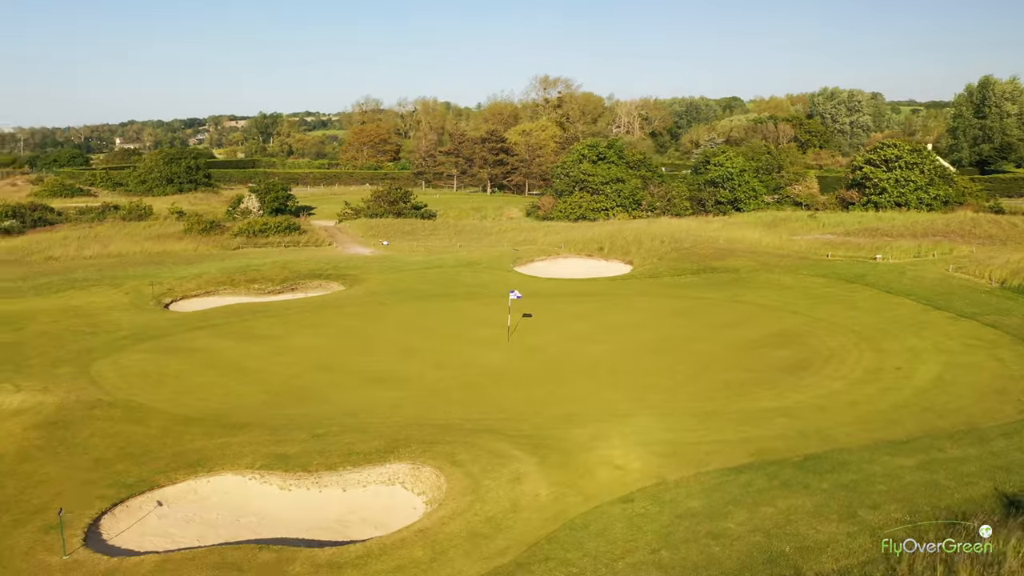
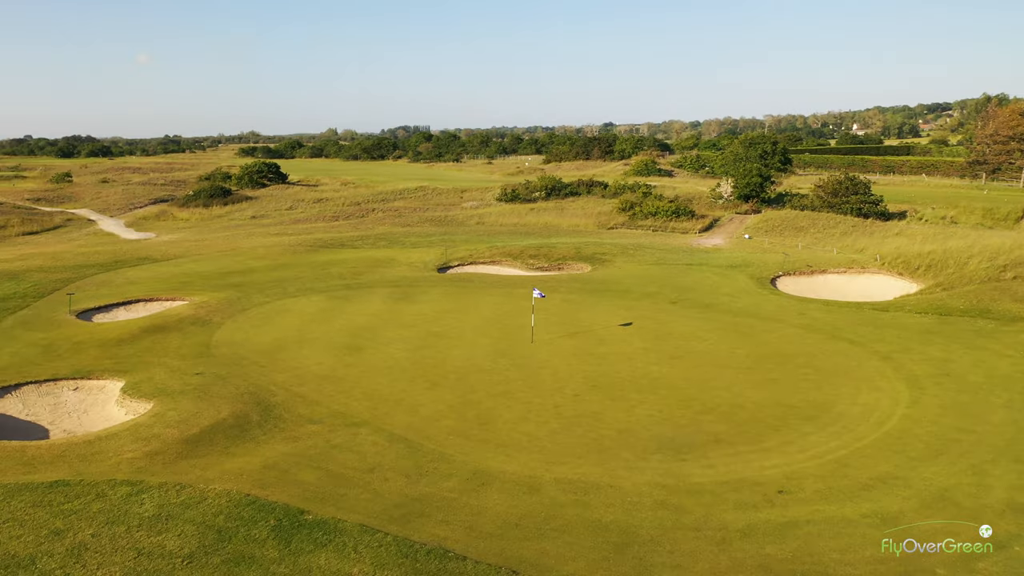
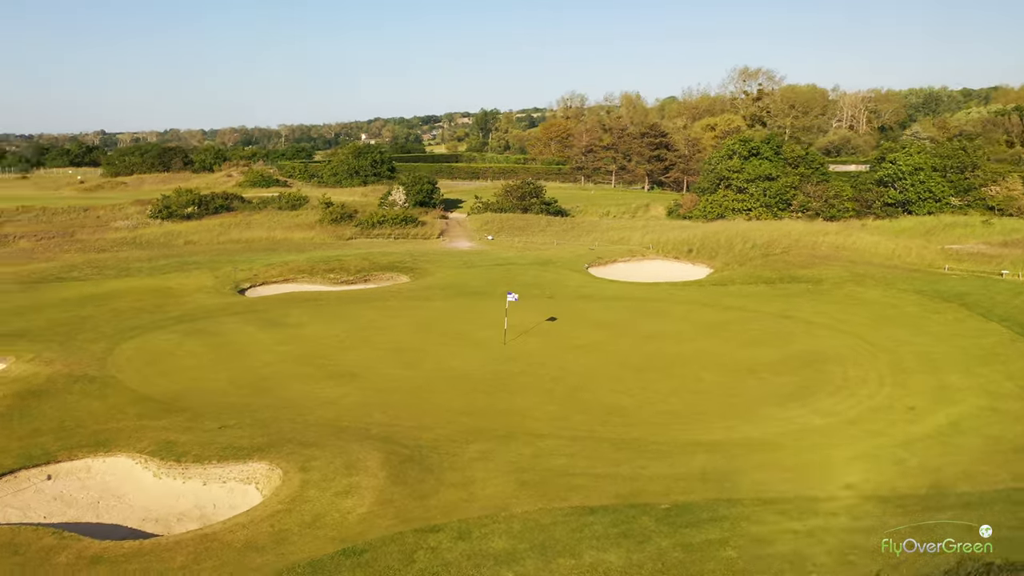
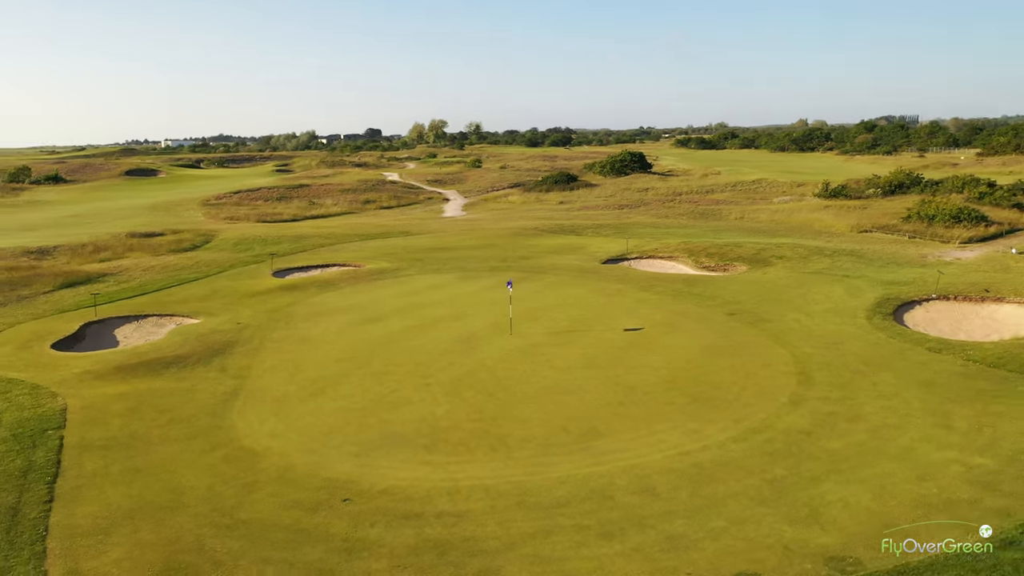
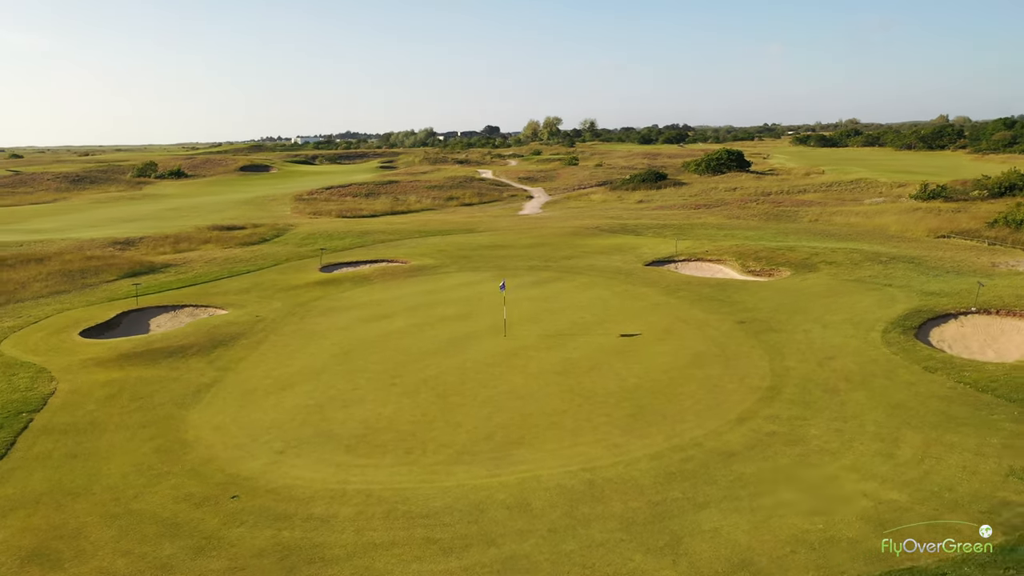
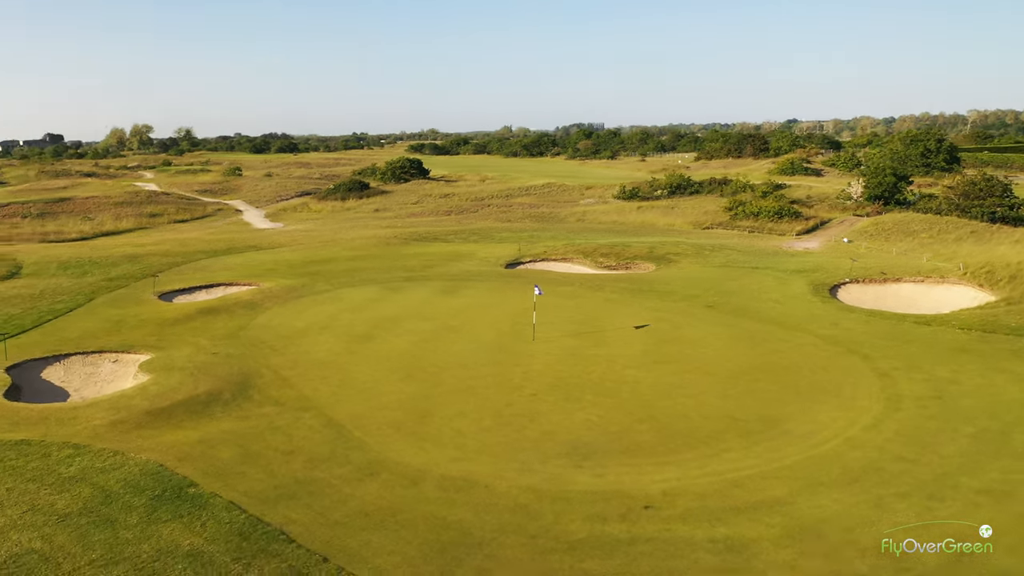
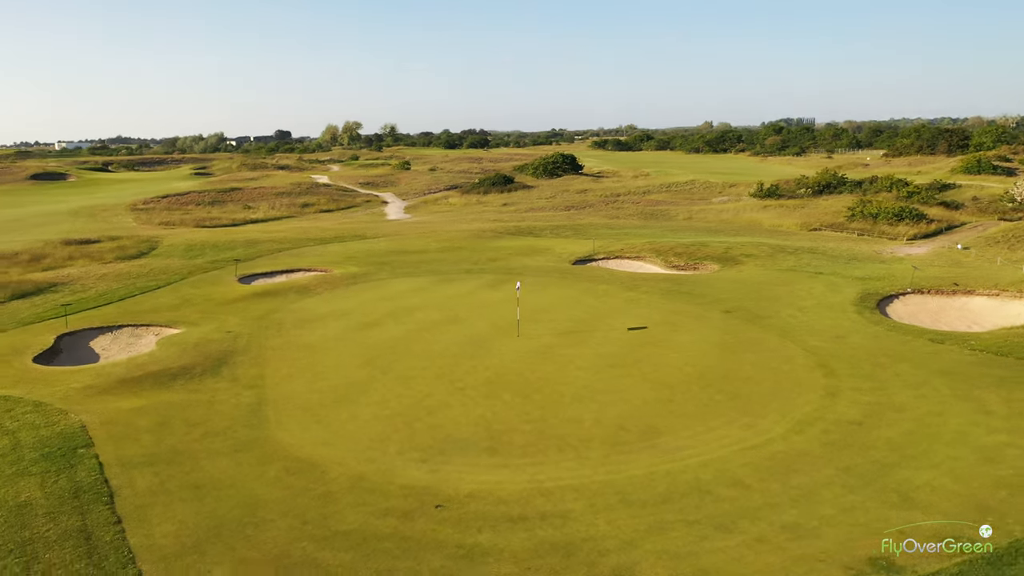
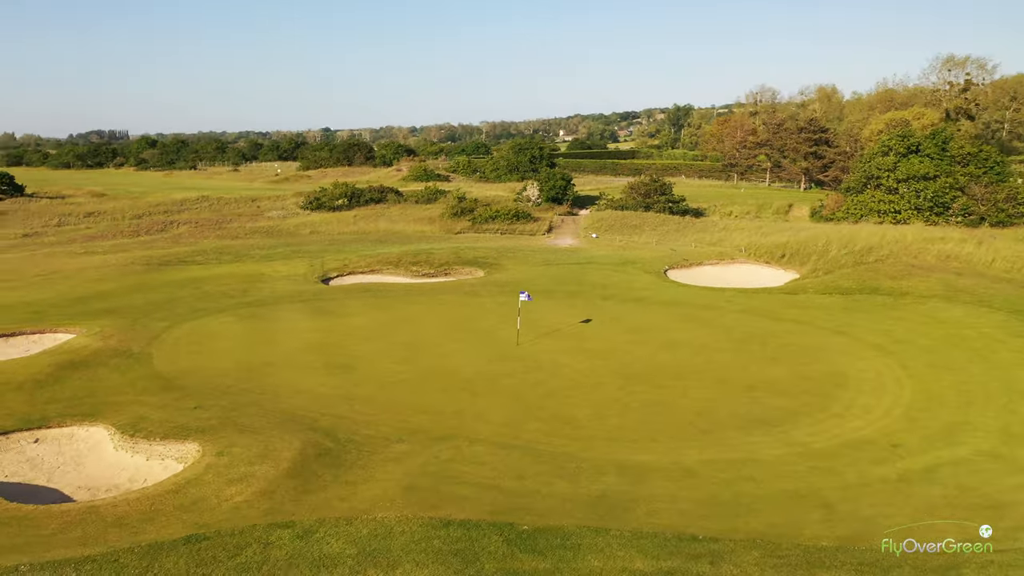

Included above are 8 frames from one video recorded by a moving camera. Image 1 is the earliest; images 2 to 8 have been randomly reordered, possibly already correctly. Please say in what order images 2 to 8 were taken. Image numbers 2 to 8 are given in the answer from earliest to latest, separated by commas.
3, 8, 2, 6, 7, 4, 5
